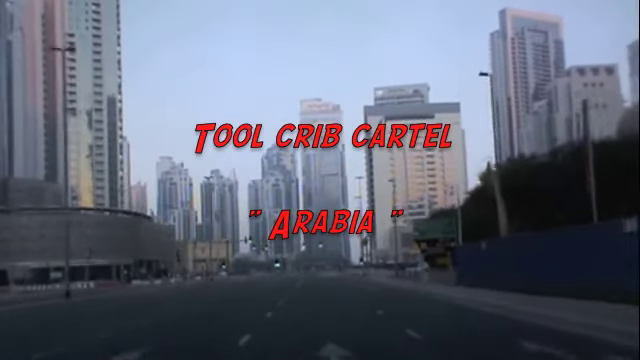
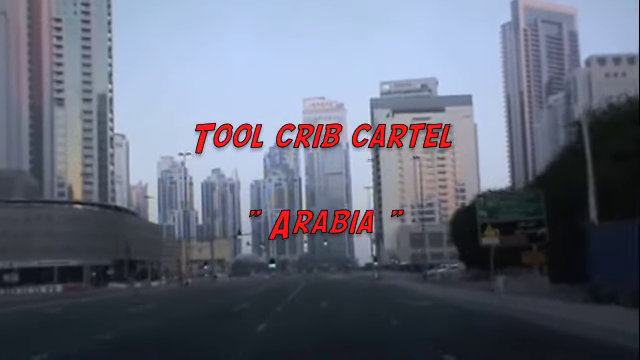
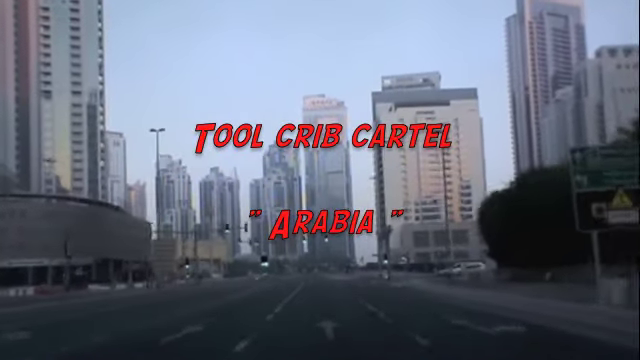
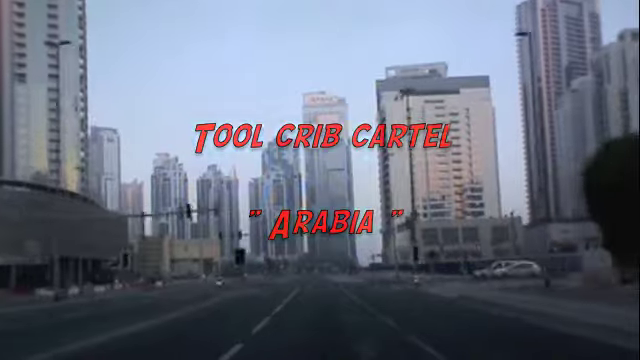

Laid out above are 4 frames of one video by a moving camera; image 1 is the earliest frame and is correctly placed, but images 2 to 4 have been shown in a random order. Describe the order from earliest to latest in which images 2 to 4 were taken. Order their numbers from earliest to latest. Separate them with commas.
2, 3, 4
